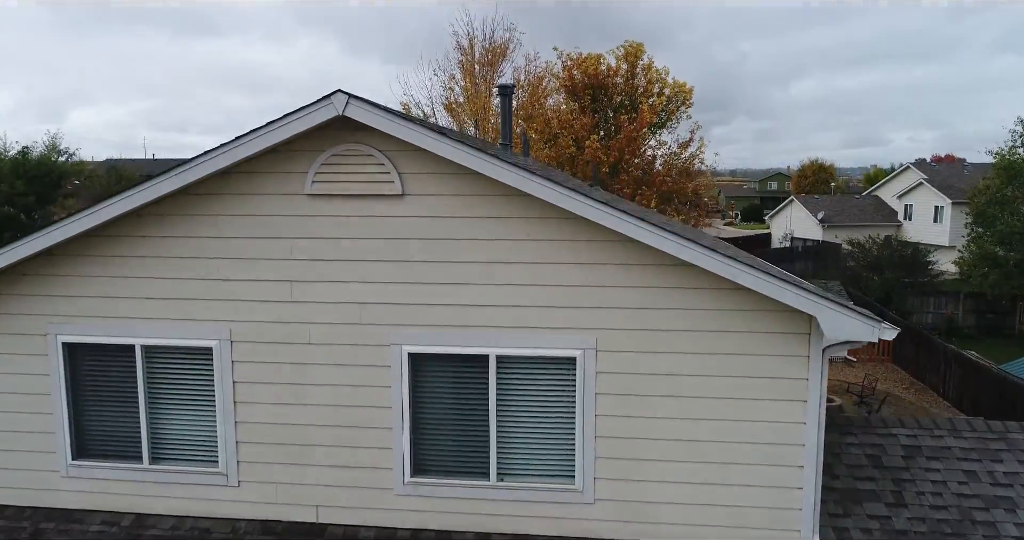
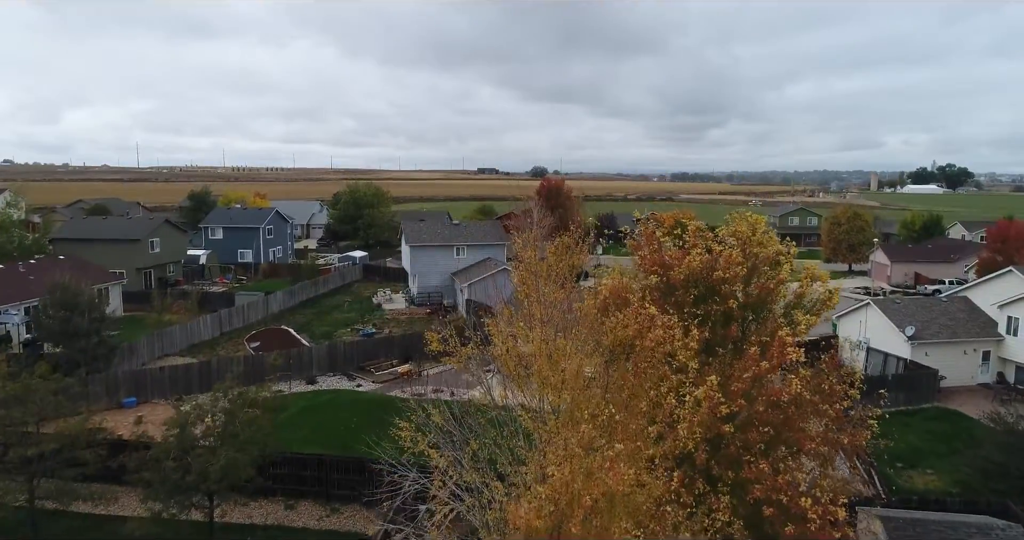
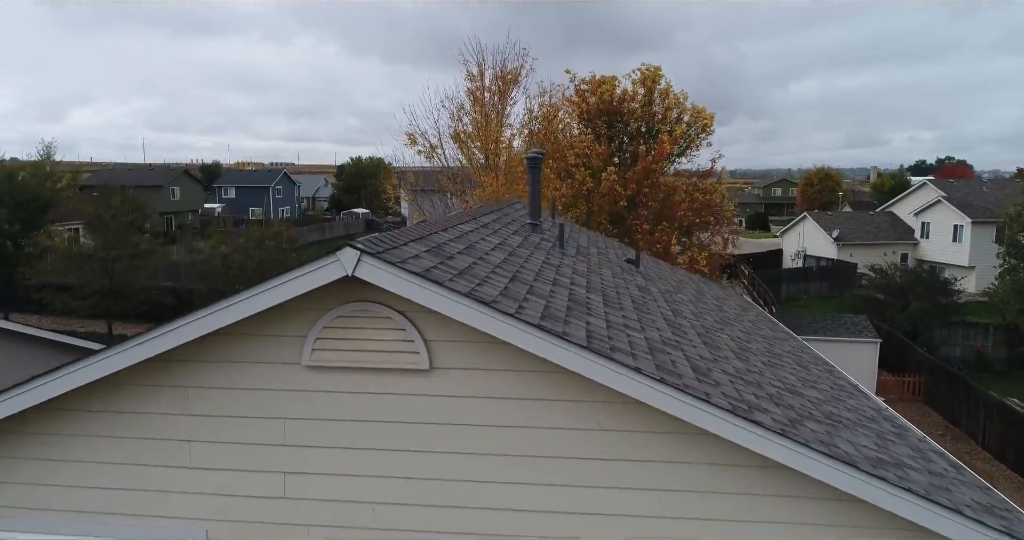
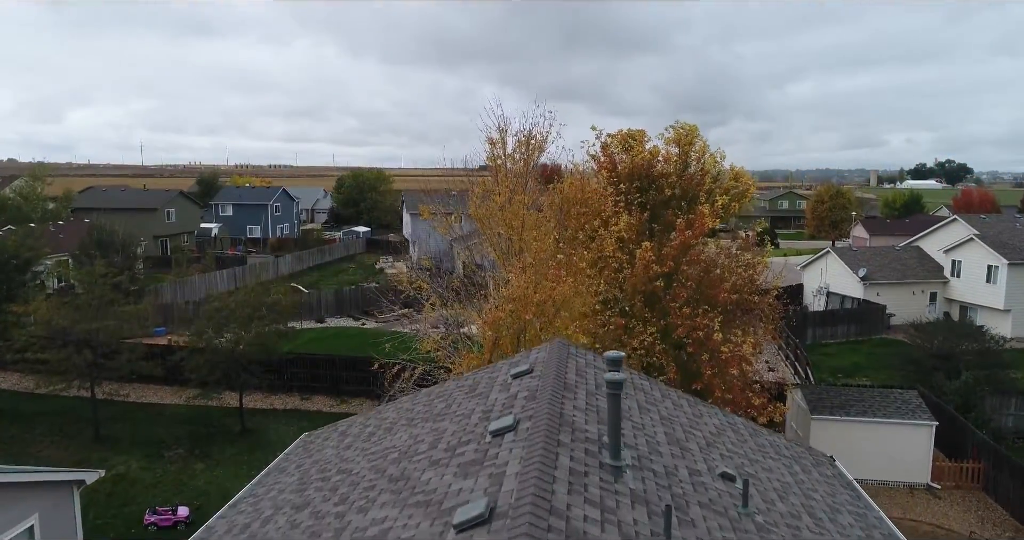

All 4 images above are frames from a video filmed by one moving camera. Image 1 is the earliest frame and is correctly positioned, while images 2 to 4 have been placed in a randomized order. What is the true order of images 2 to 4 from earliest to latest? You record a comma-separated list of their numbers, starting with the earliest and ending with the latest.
3, 4, 2
